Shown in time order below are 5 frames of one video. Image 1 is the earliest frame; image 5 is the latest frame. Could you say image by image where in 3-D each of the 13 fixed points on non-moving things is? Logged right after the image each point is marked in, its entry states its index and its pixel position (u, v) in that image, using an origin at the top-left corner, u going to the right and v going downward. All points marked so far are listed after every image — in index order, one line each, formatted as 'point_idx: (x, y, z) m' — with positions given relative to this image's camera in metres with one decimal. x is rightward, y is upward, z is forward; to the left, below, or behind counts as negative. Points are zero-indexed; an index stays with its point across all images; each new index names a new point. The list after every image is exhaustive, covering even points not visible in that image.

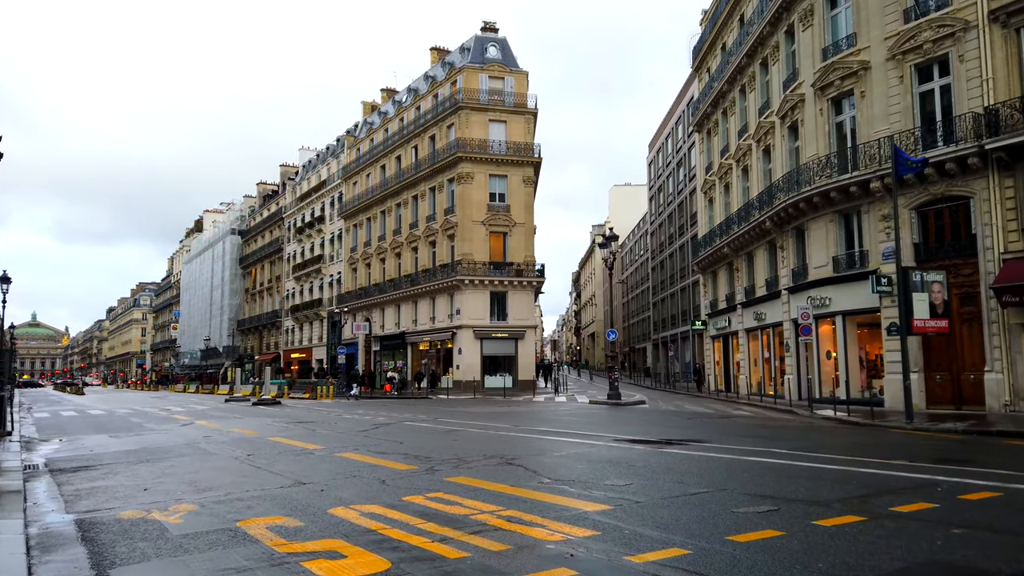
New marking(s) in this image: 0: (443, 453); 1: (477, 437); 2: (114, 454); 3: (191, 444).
0: (-1.1, -2.6, +11.5) m
1: (-0.8, -2.9, +14.5) m
2: (-7.1, -3.0, +13.3) m
3: (-6.3, -3.0, +14.5) m
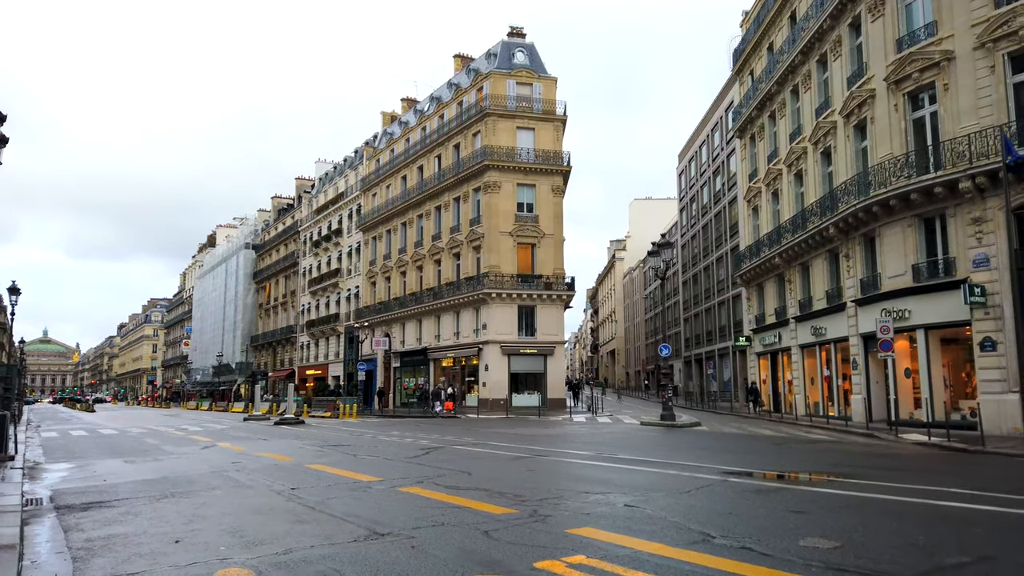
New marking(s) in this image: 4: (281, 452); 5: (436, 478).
0: (+0.2, -2.6, +9.4) m
1: (+0.6, -3.0, +12.4) m
2: (-5.8, -3.0, +11.3) m
3: (-4.9, -3.1, +12.5) m
4: (-5.1, -3.6, +16.4) m
5: (-1.1, -2.8, +11.0) m
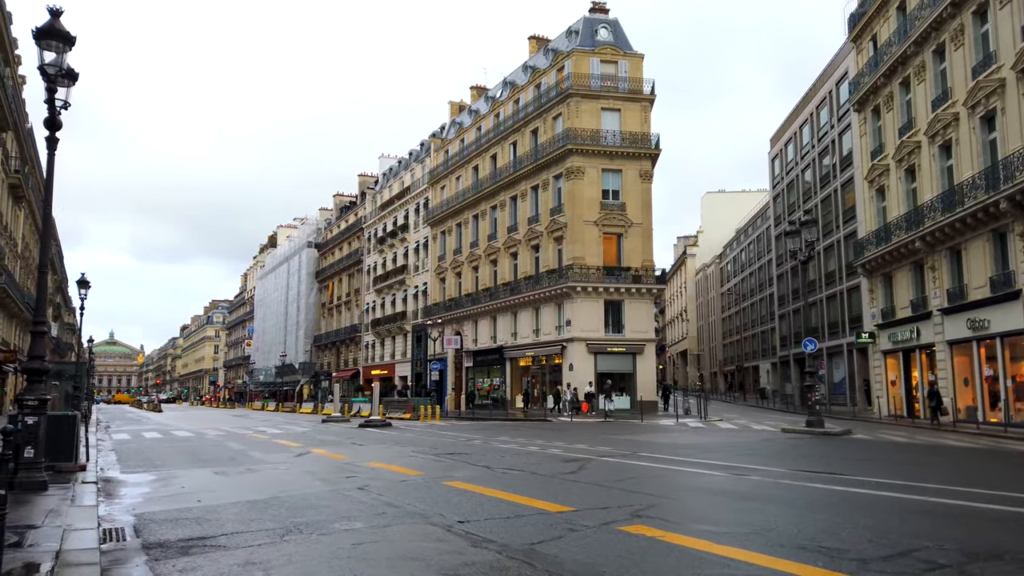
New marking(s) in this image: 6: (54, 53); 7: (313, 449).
0: (+2.7, -2.1, +6.3) m
1: (+3.3, -2.5, +9.2) m
2: (-3.2, -2.6, +8.6) m
3: (-2.2, -2.7, +9.7) m
4: (-2.1, -3.2, +13.6) m
5: (+1.5, -2.4, +8.0) m
6: (-6.0, +3.1, +9.8) m
7: (-4.8, -3.8, +17.7) m
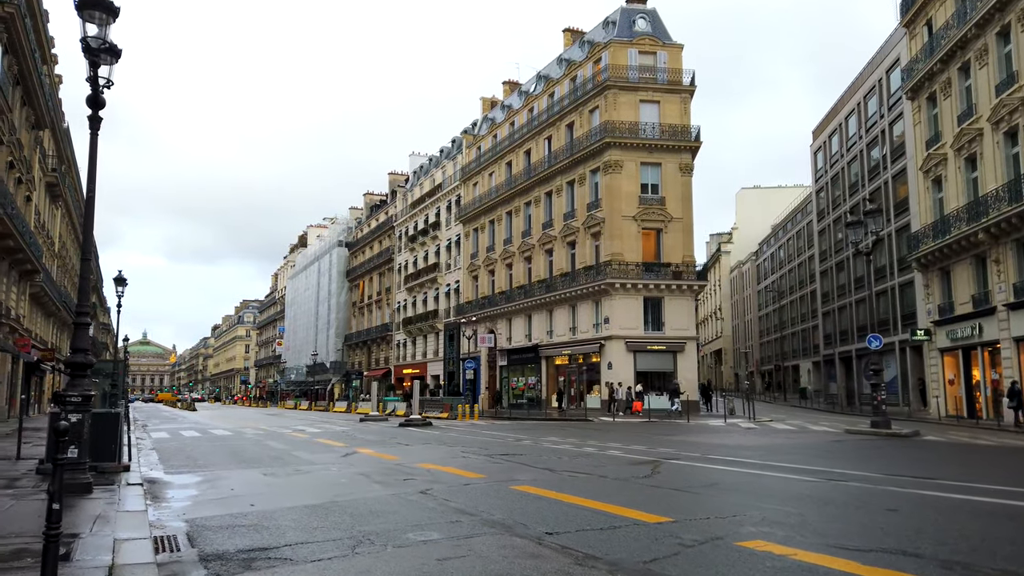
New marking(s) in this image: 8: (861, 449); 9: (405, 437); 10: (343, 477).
0: (+3.5, -1.9, +5.3) m
1: (+4.2, -2.3, +8.3) m
2: (-2.3, -2.4, +7.8) m
3: (-1.3, -2.5, +8.9) m
4: (-1.1, -3.0, +12.8) m
5: (+2.3, -2.2, +7.1) m
6: (-5.1, +3.2, +9.2) m
7: (-3.5, -3.7, +17.0) m
8: (+7.9, -3.7, +17.0) m
9: (-2.9, -4.0, +19.9) m
10: (-2.6, -2.9, +11.2) m
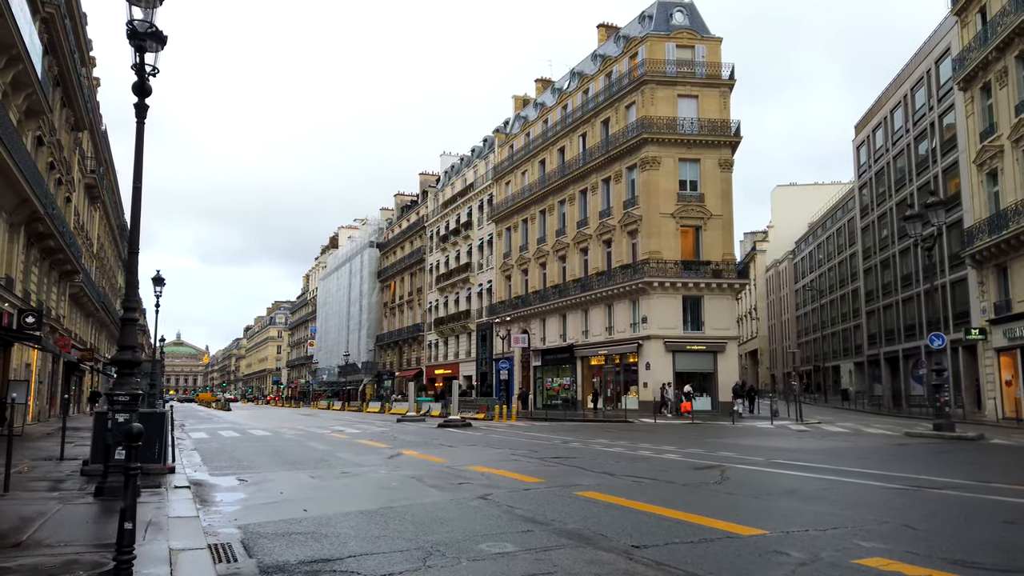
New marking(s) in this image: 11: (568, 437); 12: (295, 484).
0: (+4.1, -1.8, +4.6) m
1: (+4.9, -2.2, +7.6) m
2: (-1.6, -2.3, +7.4) m
3: (-0.6, -2.4, +8.4) m
4: (-0.2, -3.0, +12.3) m
5: (+3.0, -2.1, +6.4) m
6: (-4.4, +3.3, +8.8) m
7: (-2.5, -3.6, +16.6) m
8: (+9.0, -3.6, +16.1) m
9: (-1.8, -3.9, +19.5) m
10: (-1.7, -2.8, +10.7) m
11: (+1.5, -3.9, +19.7) m
12: (-3.1, -2.8, +10.6) m
